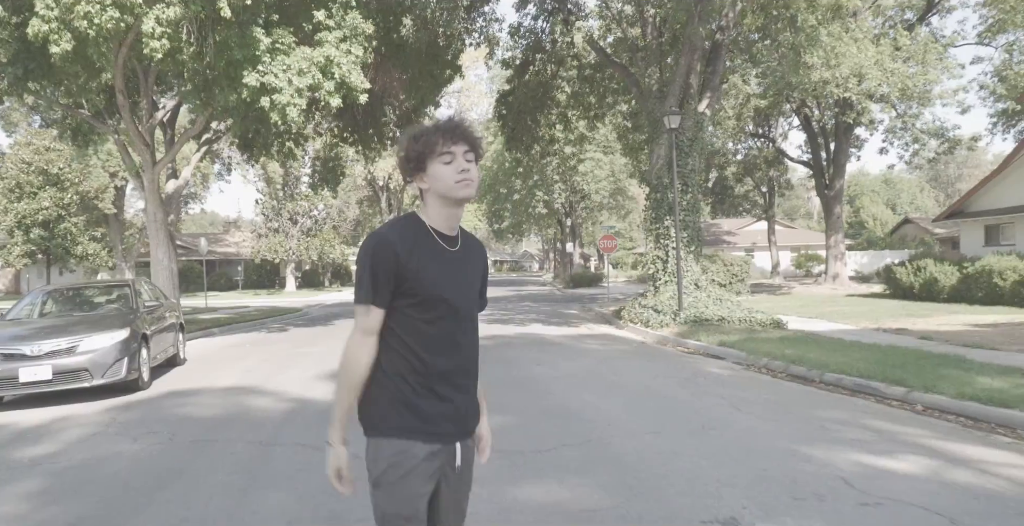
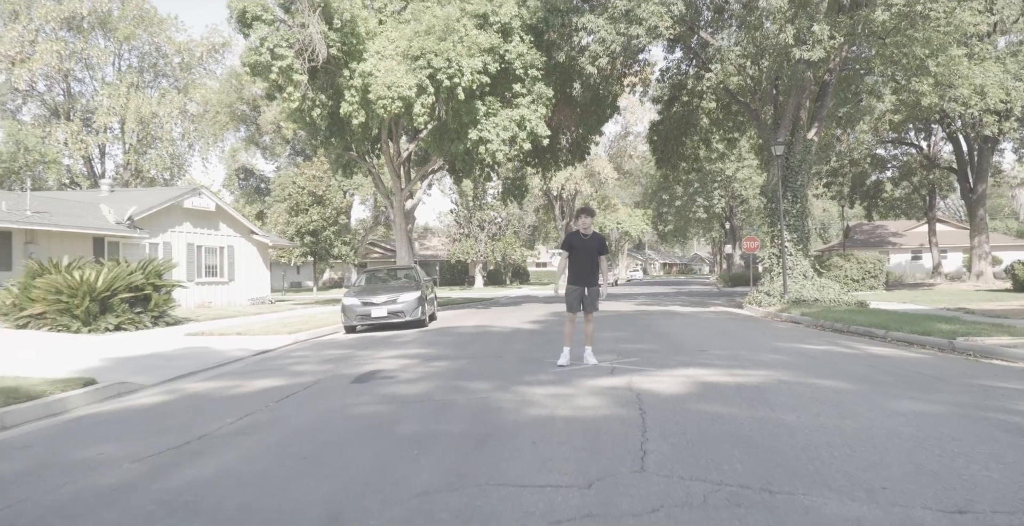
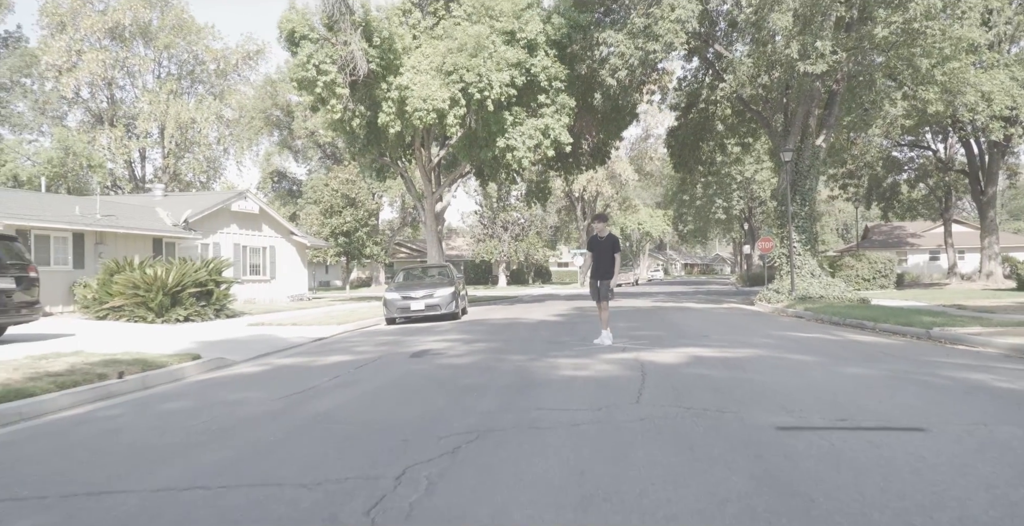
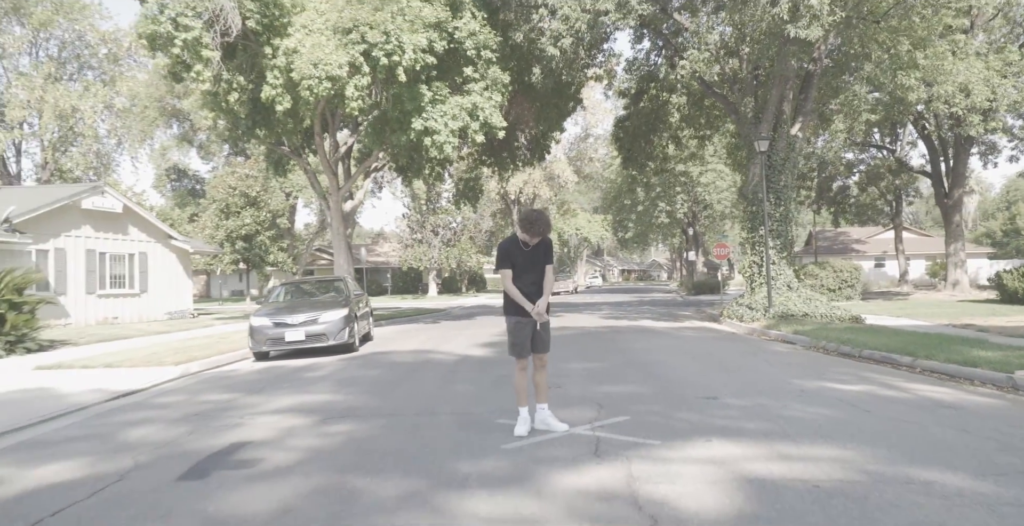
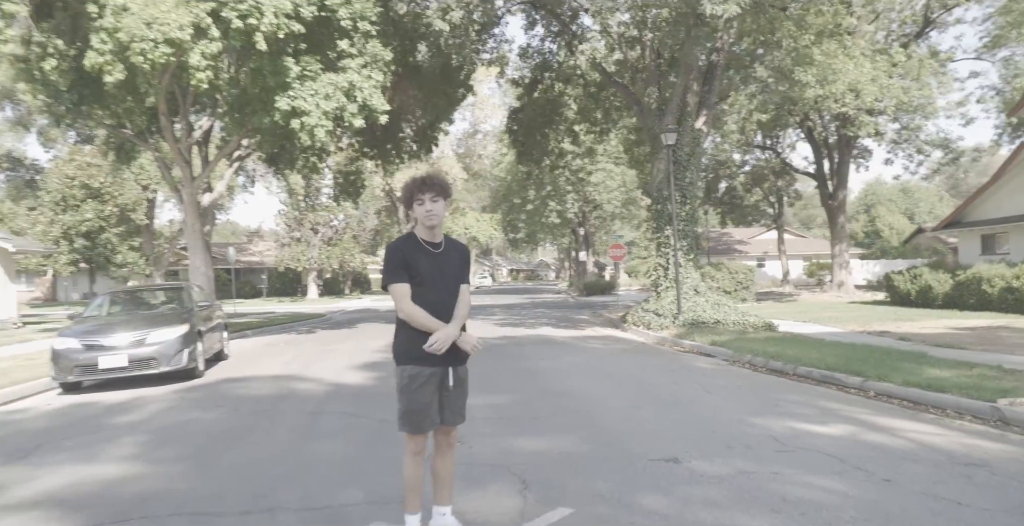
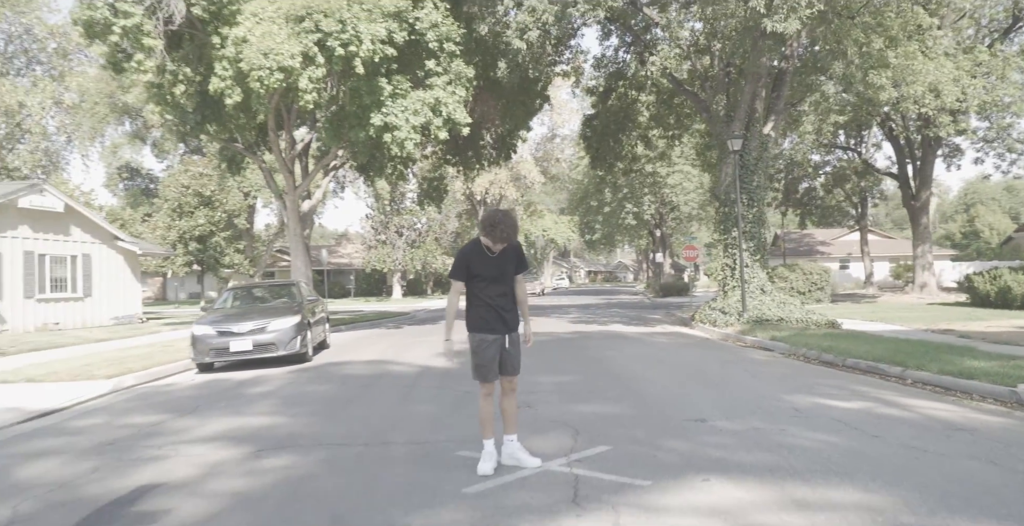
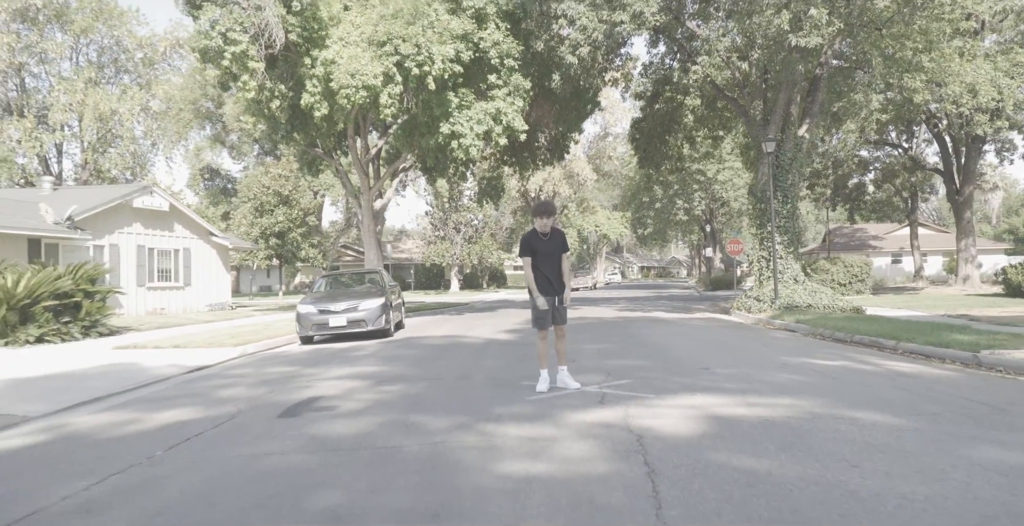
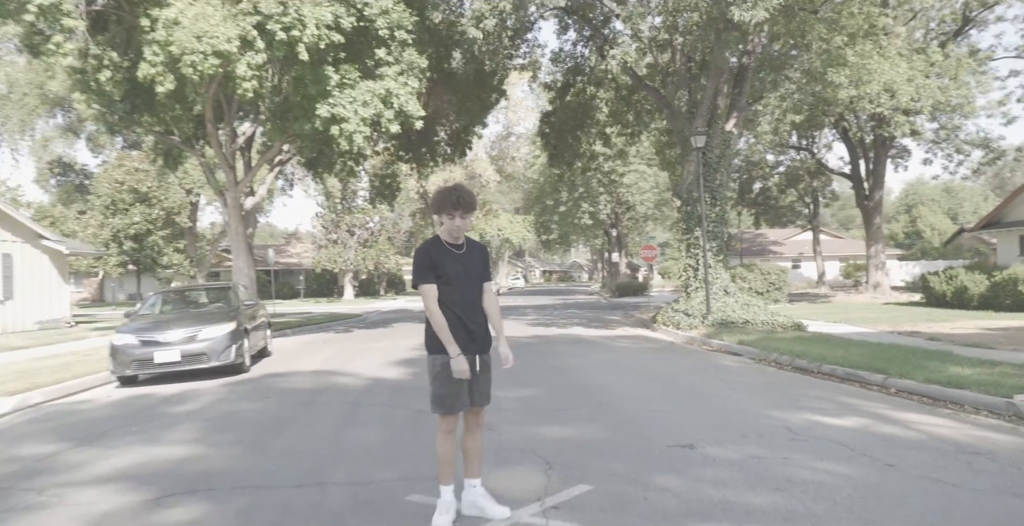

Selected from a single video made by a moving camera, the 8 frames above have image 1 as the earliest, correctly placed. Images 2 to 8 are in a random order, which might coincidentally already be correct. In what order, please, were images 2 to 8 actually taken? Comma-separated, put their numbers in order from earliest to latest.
5, 8, 6, 4, 7, 2, 3
